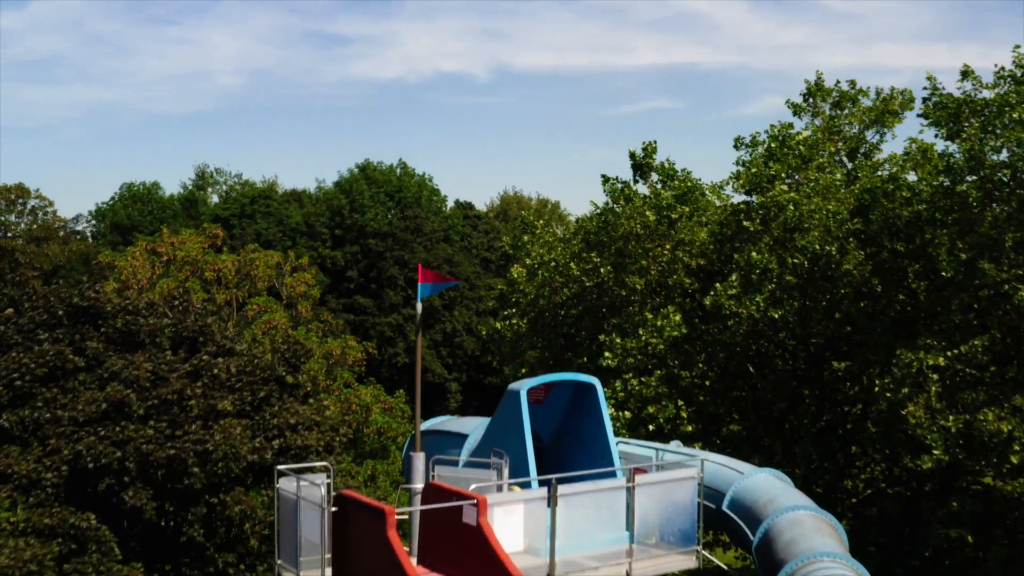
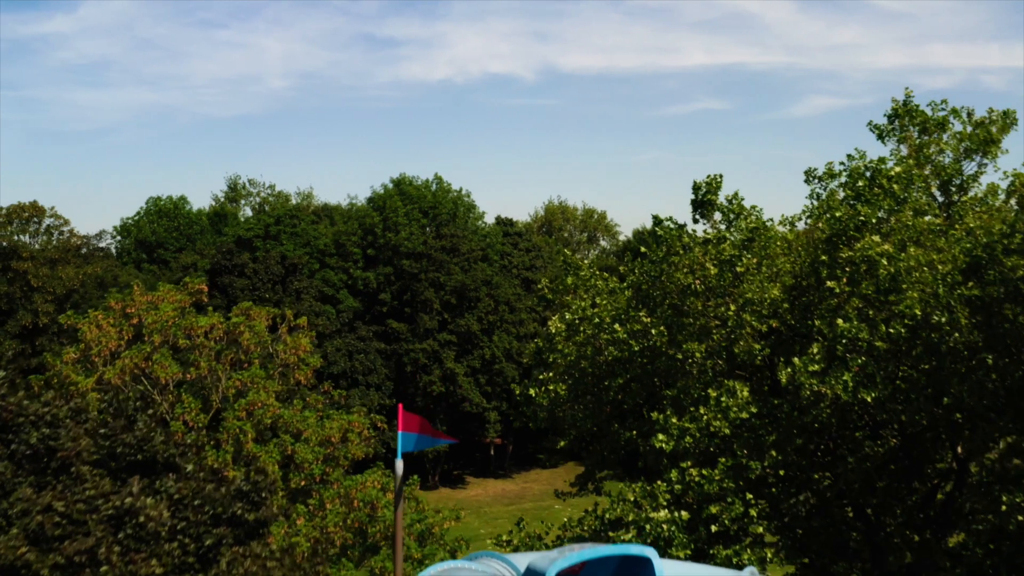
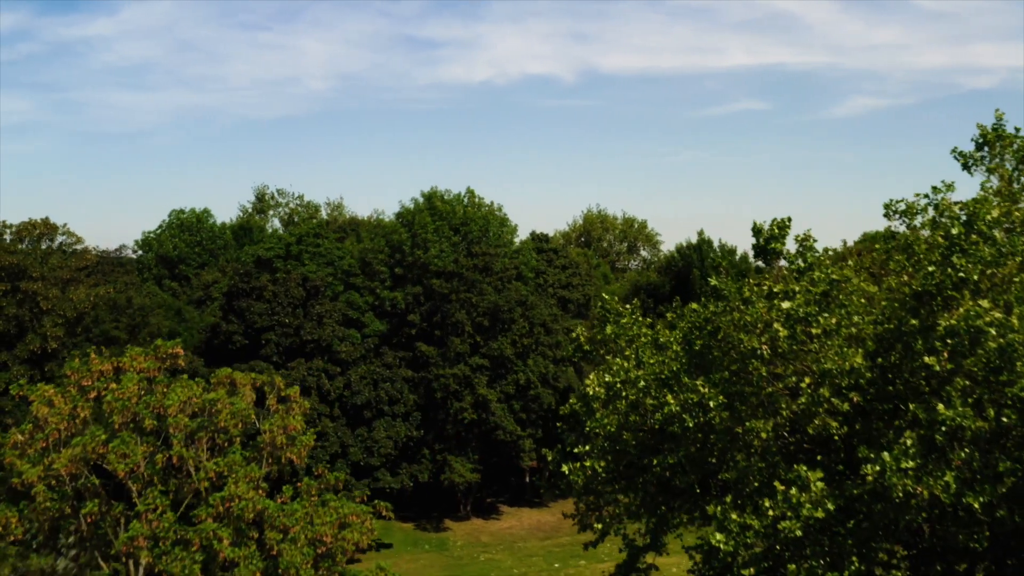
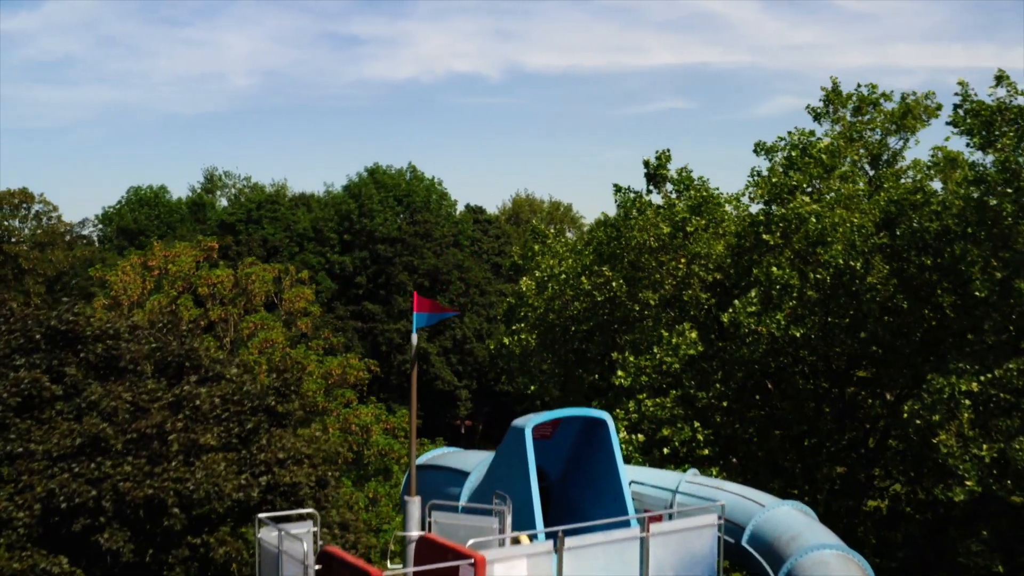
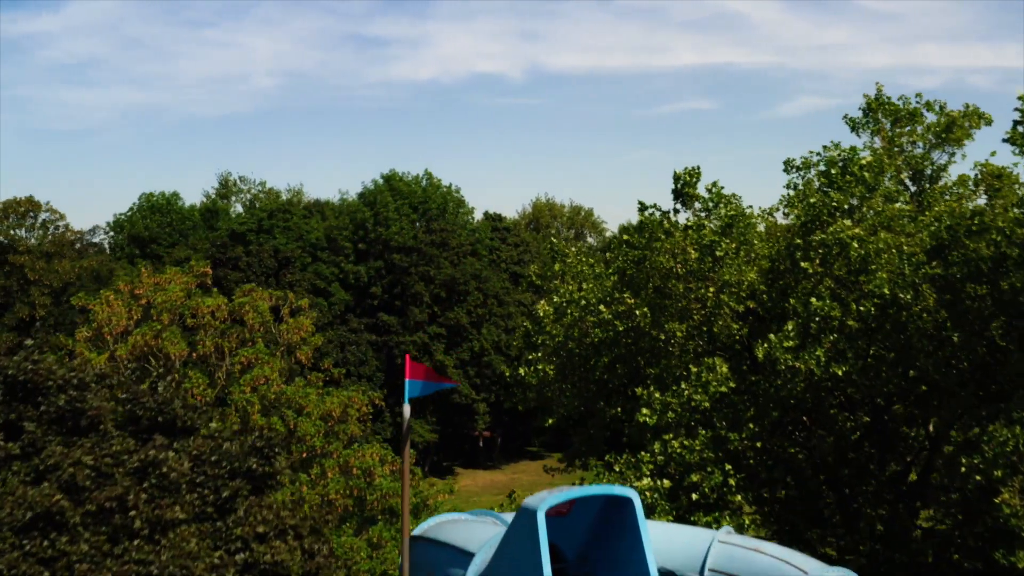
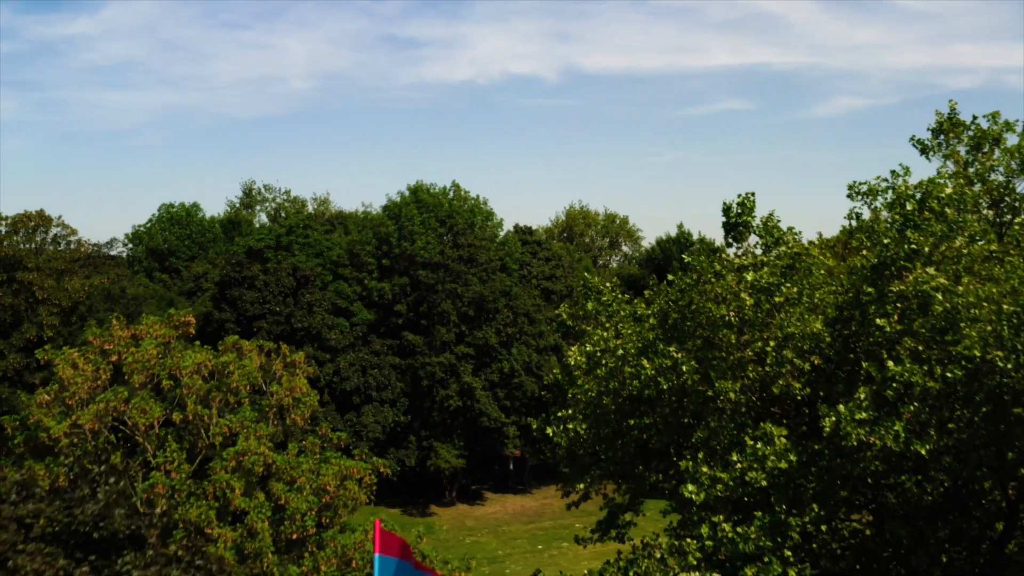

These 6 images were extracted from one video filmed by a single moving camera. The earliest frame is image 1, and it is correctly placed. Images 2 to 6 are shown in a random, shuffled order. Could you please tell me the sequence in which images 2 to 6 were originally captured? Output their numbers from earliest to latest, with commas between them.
4, 5, 2, 6, 3
